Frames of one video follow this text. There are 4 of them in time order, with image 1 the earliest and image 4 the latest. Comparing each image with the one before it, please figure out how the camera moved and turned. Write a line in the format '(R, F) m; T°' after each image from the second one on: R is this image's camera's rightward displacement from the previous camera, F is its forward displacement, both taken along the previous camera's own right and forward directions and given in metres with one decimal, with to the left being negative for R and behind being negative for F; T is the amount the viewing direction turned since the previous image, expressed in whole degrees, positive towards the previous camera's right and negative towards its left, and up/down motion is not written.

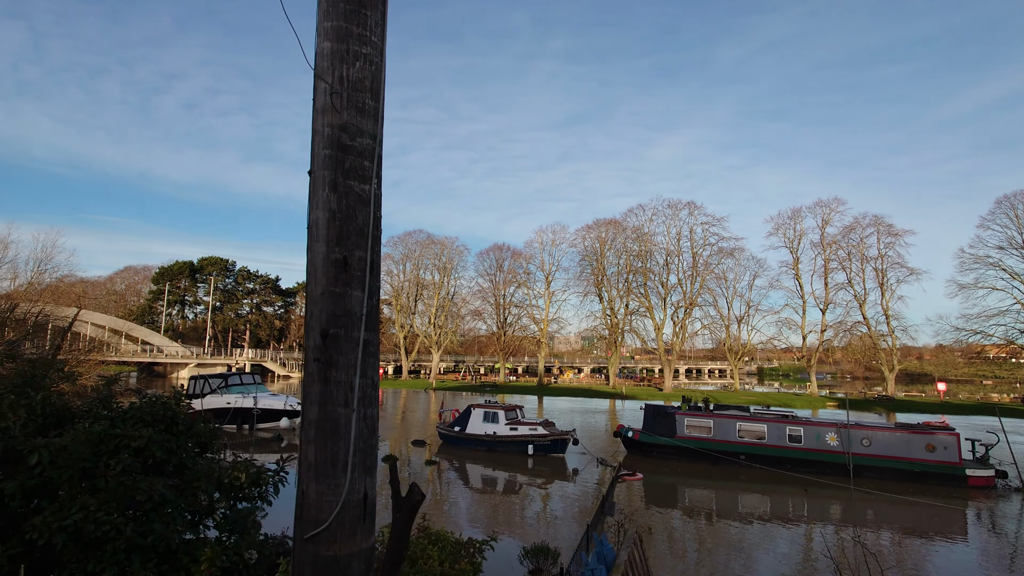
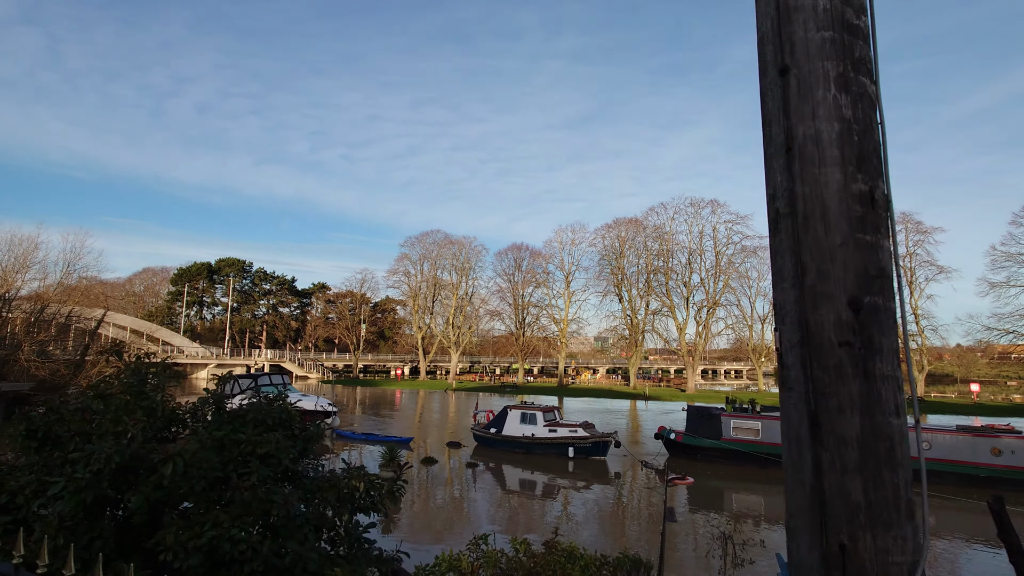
(-1.0, +0.5) m; -1°
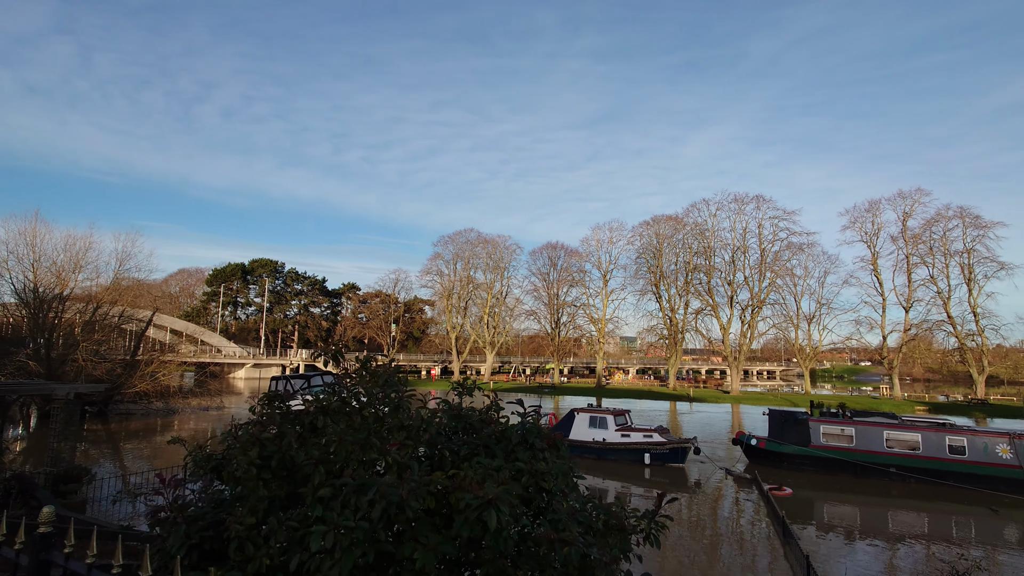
(-1.6, +0.8) m; -2°
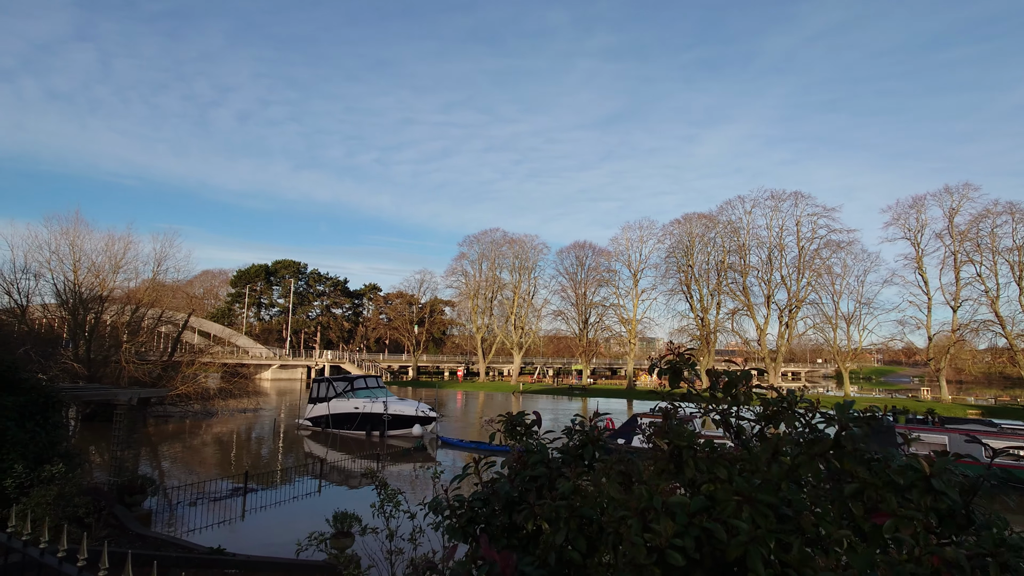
(-1.5, +0.8) m; -1°
